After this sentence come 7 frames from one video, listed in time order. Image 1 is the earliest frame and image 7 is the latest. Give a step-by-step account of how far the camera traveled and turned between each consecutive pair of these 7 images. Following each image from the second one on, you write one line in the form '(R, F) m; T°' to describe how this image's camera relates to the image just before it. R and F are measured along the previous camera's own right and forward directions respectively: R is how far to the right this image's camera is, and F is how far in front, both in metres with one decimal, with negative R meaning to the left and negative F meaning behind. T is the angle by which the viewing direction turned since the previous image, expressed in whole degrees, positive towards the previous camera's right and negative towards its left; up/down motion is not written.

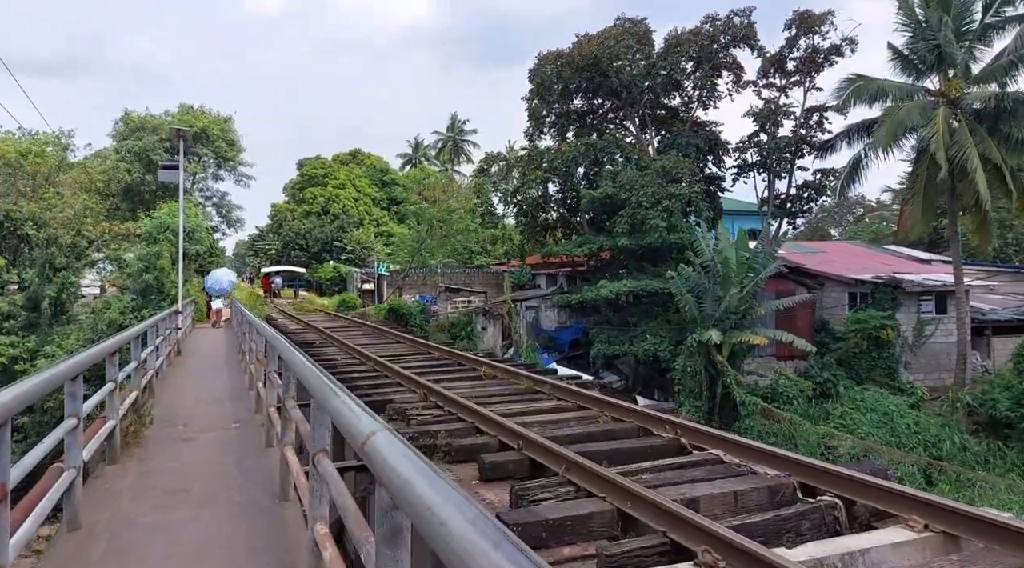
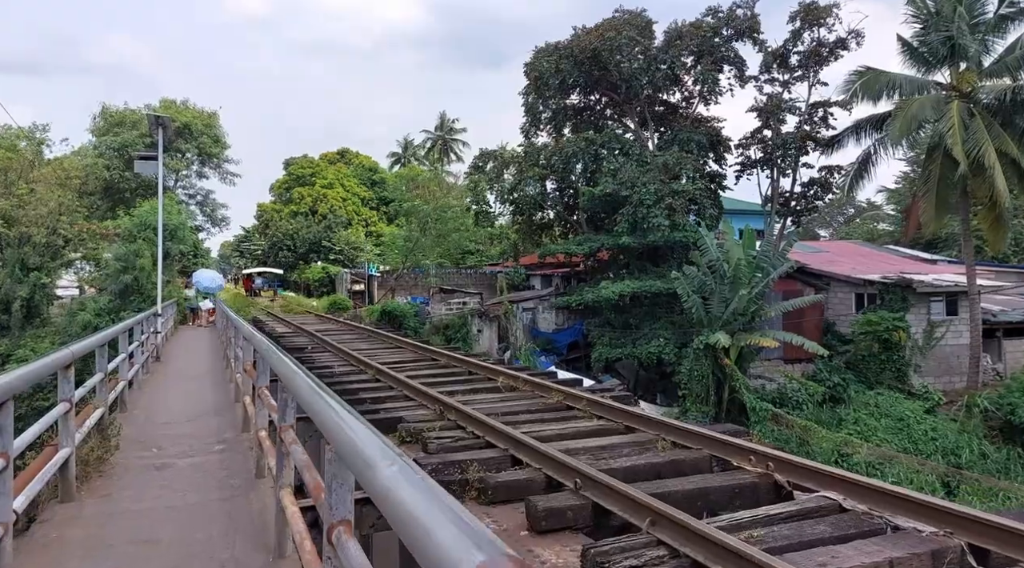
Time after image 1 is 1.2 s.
(-0.3, +0.8) m; +1°
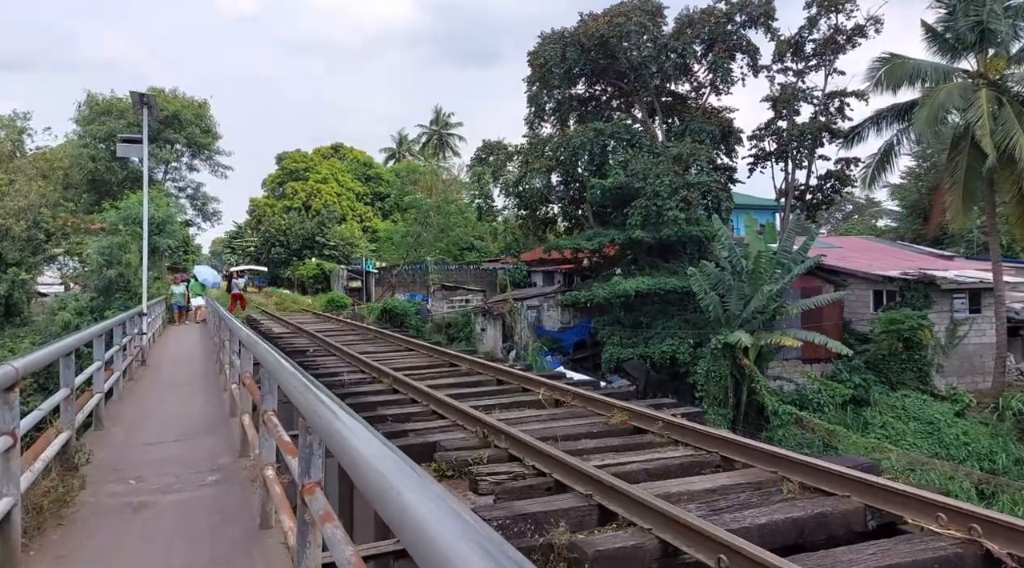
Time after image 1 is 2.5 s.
(-0.3, +0.8) m; +1°
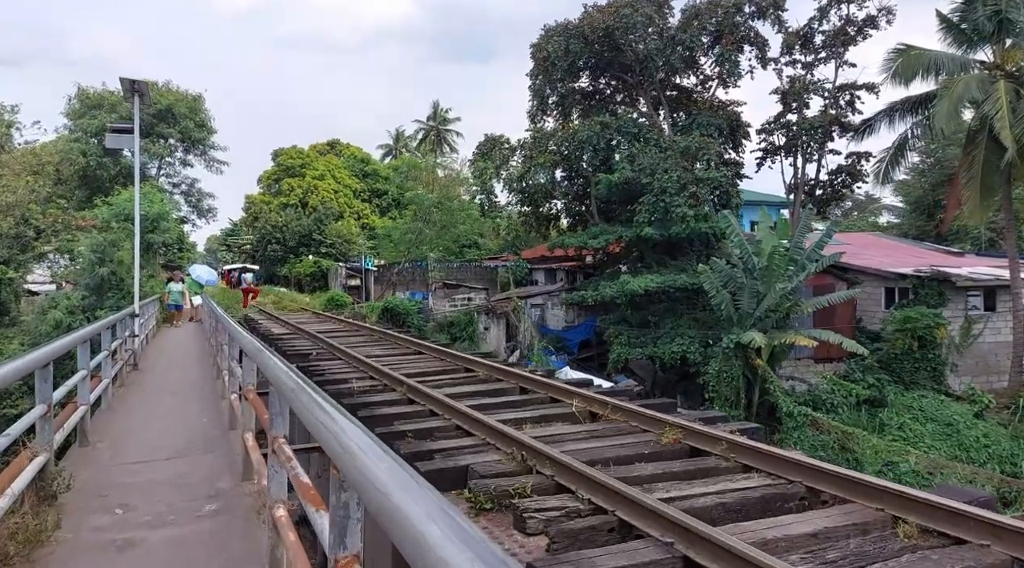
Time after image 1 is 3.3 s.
(-0.2, +0.5) m; 0°
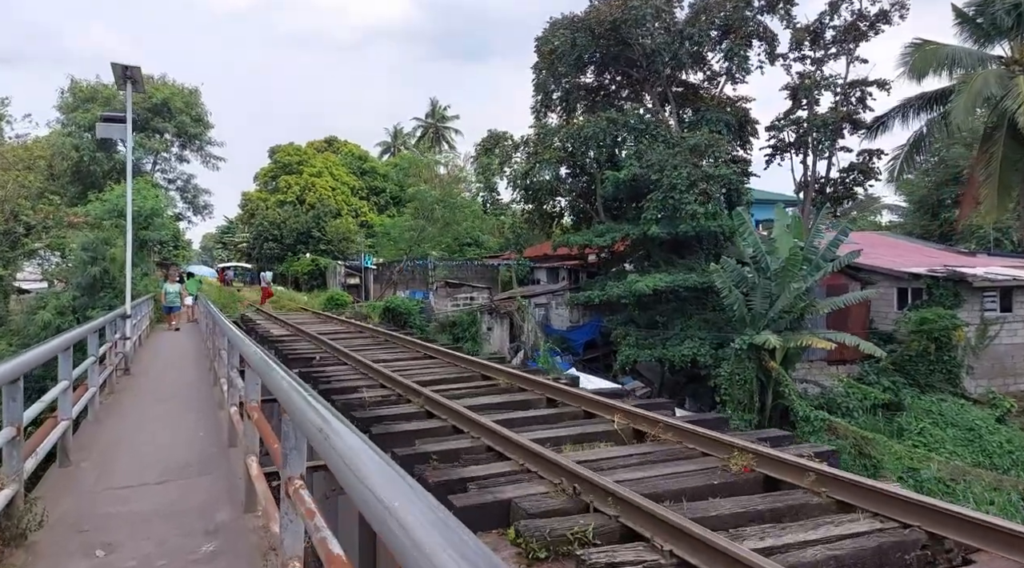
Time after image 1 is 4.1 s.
(-0.2, +0.5) m; 0°
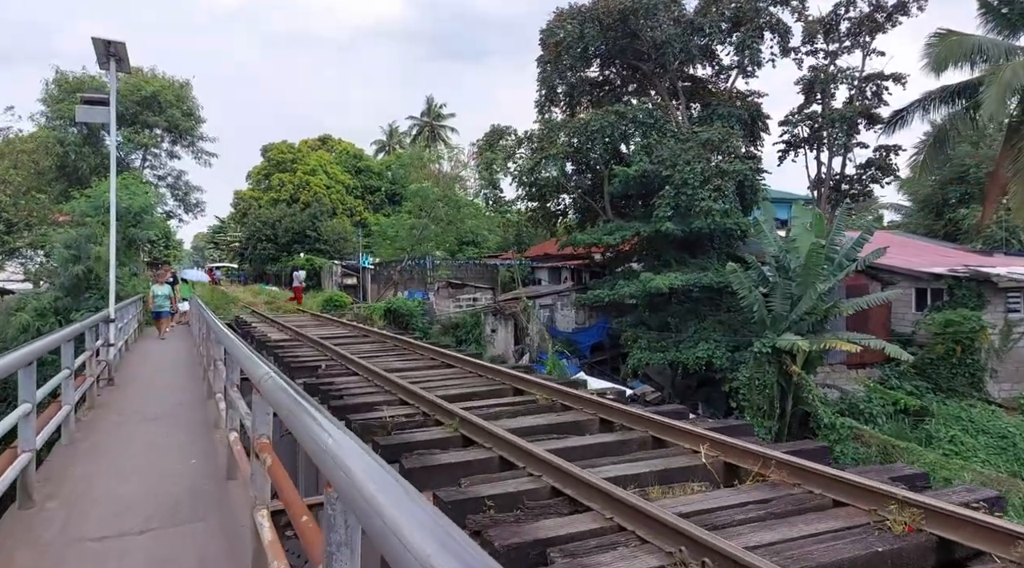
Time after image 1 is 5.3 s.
(-0.3, +0.7) m; +1°
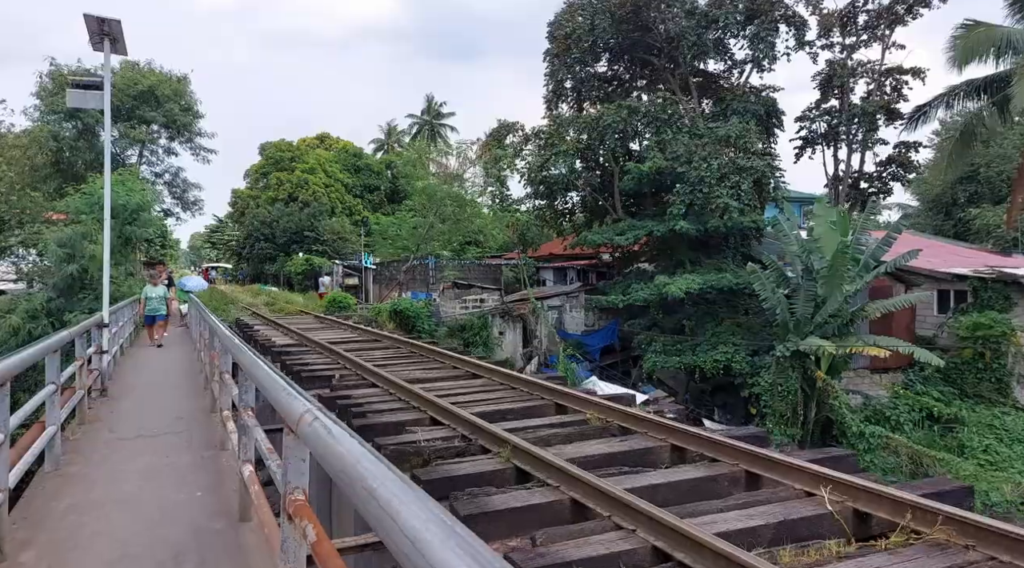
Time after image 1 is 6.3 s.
(-0.3, +0.6) m; 0°
